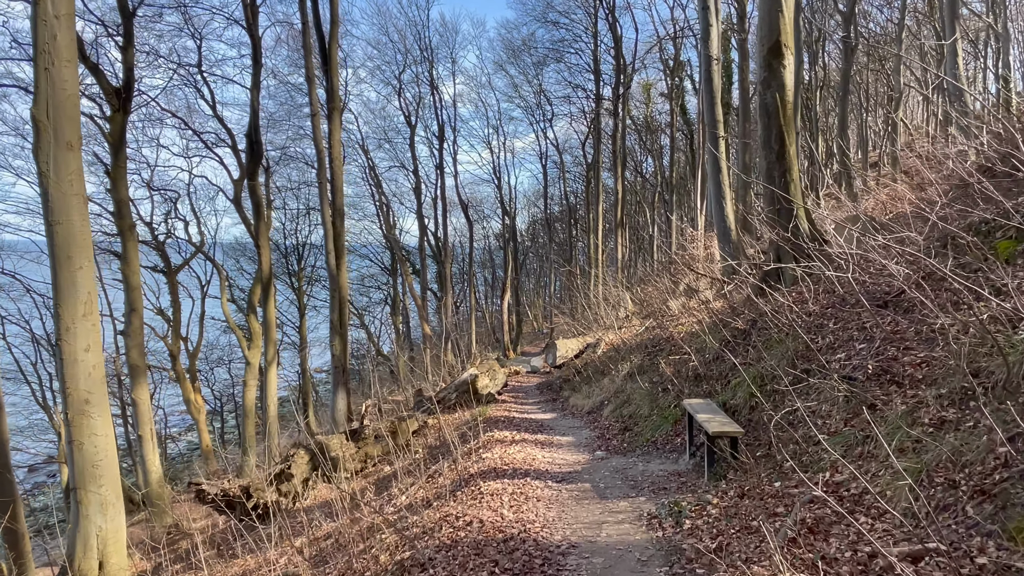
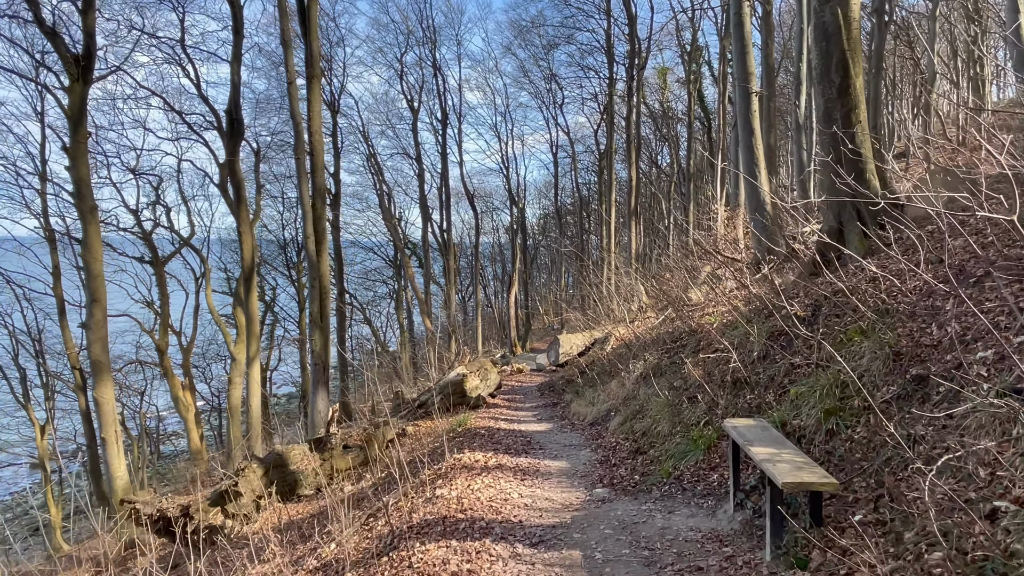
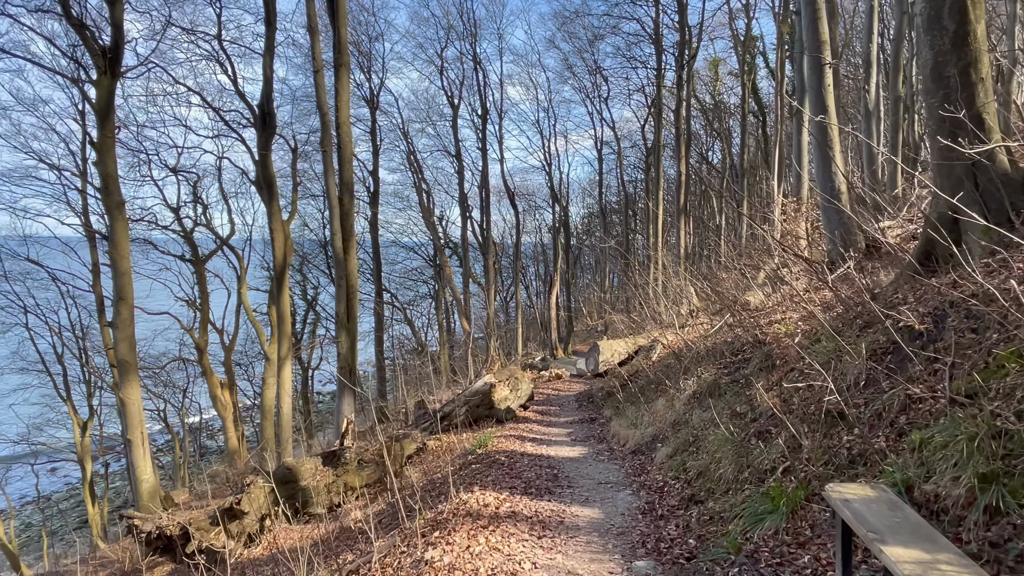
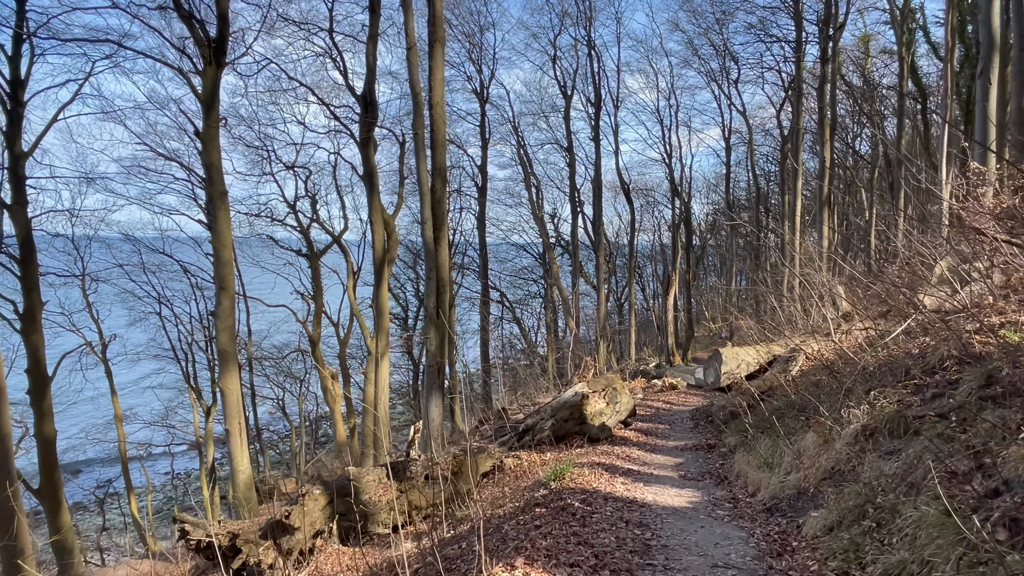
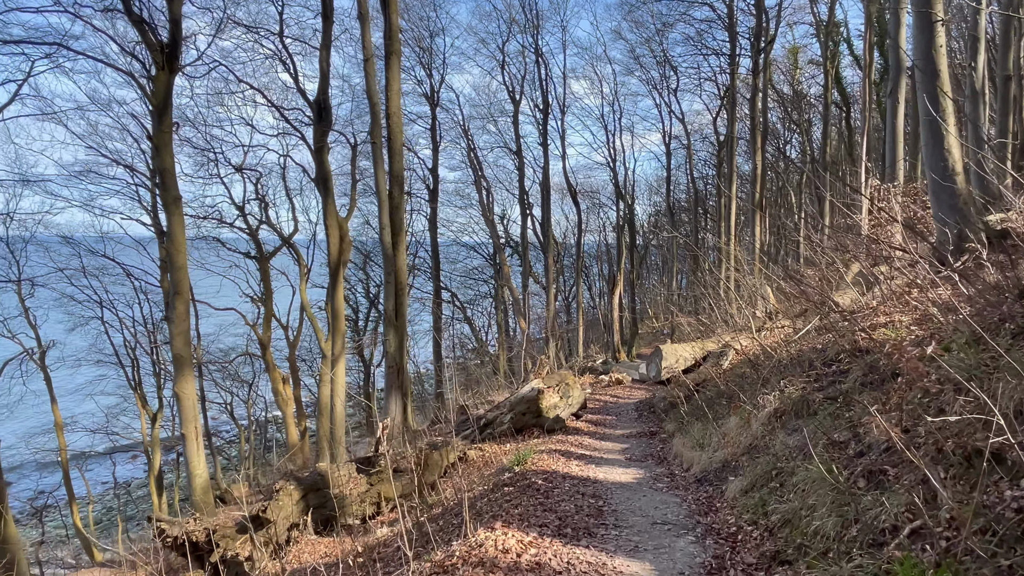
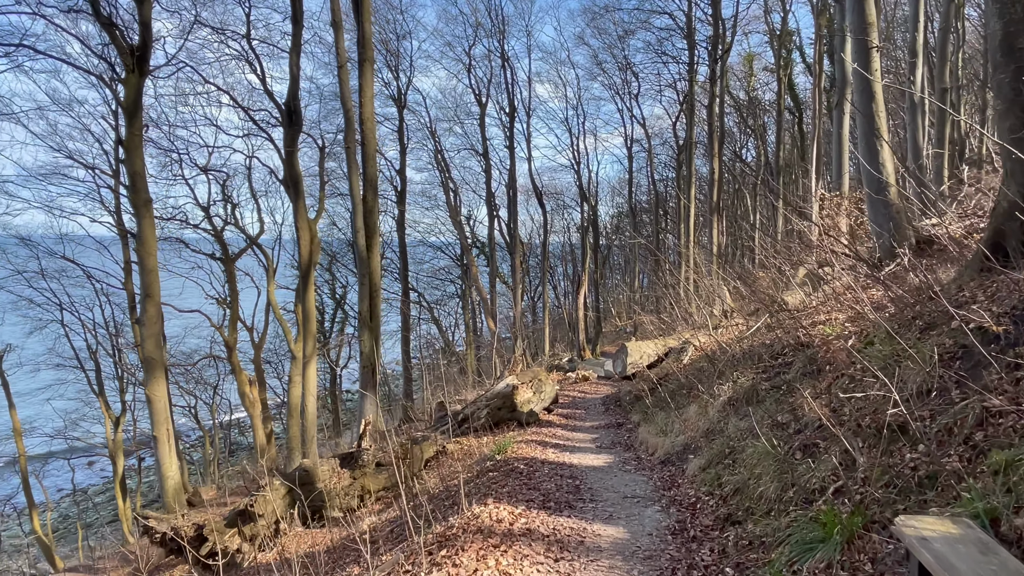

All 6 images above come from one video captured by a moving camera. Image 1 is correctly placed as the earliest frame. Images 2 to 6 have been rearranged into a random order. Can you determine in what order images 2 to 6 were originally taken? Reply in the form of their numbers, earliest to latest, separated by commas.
2, 3, 6, 5, 4
